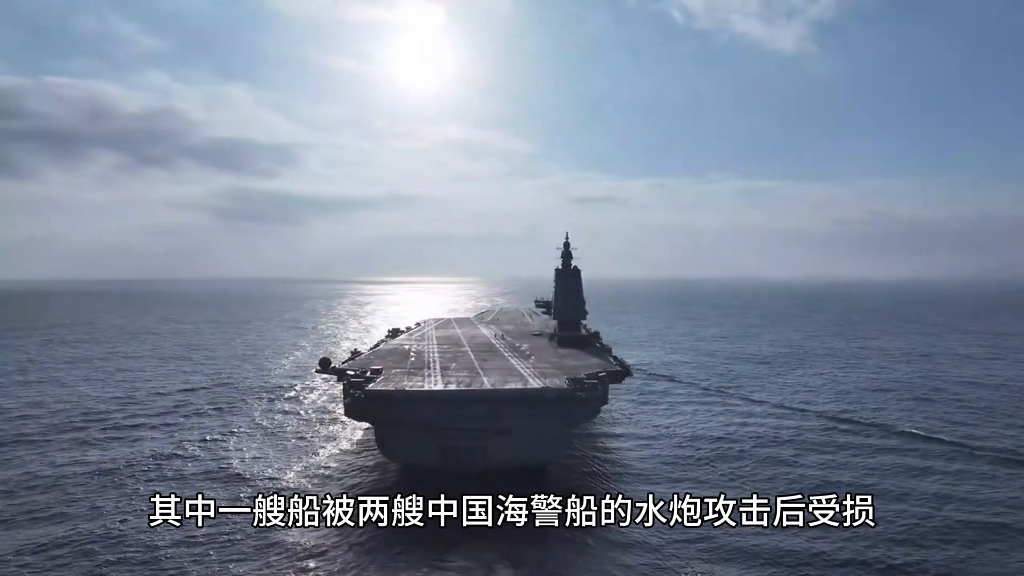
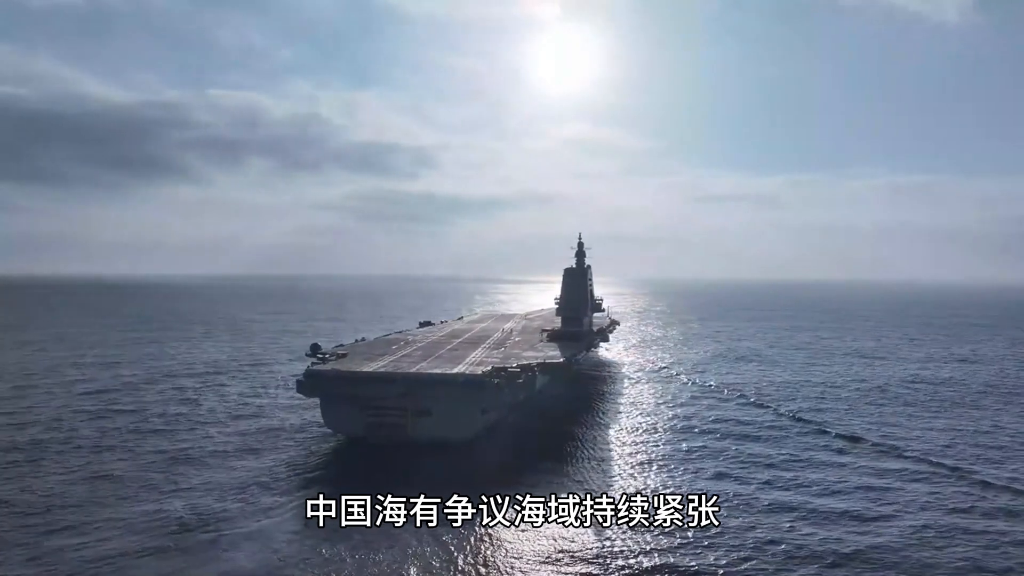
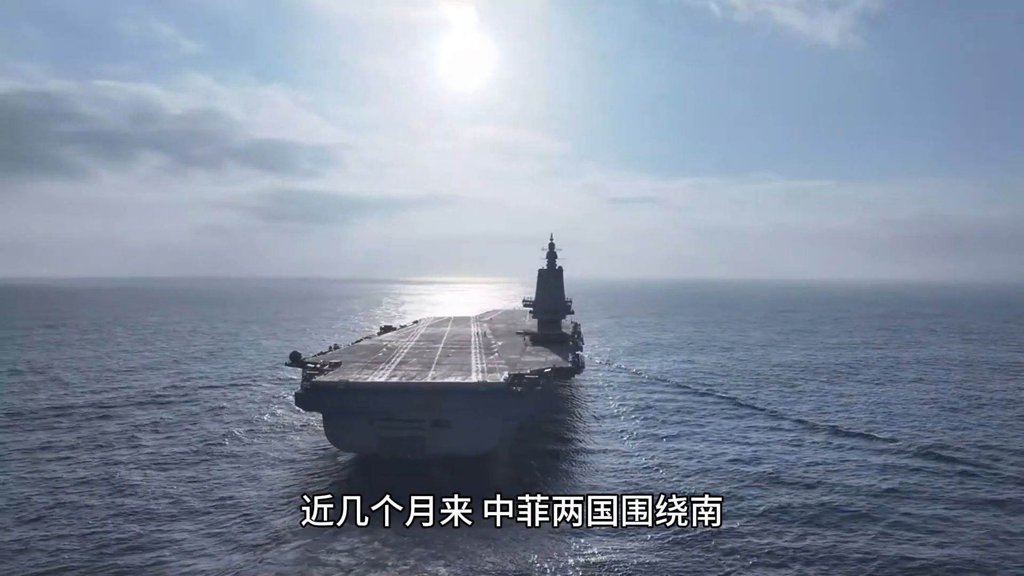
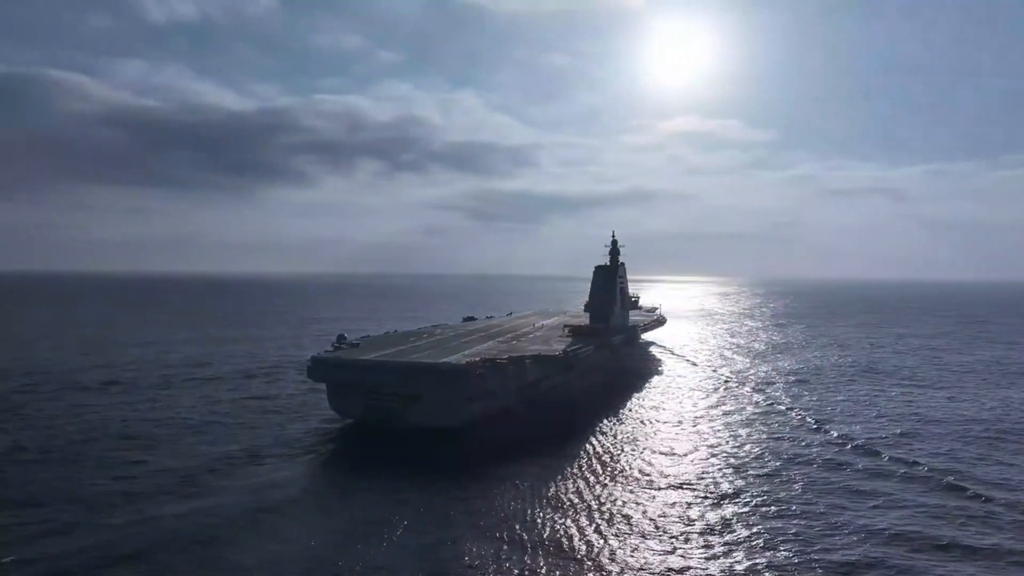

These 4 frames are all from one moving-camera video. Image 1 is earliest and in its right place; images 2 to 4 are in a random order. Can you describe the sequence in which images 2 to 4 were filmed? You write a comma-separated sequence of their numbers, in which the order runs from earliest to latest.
3, 2, 4
